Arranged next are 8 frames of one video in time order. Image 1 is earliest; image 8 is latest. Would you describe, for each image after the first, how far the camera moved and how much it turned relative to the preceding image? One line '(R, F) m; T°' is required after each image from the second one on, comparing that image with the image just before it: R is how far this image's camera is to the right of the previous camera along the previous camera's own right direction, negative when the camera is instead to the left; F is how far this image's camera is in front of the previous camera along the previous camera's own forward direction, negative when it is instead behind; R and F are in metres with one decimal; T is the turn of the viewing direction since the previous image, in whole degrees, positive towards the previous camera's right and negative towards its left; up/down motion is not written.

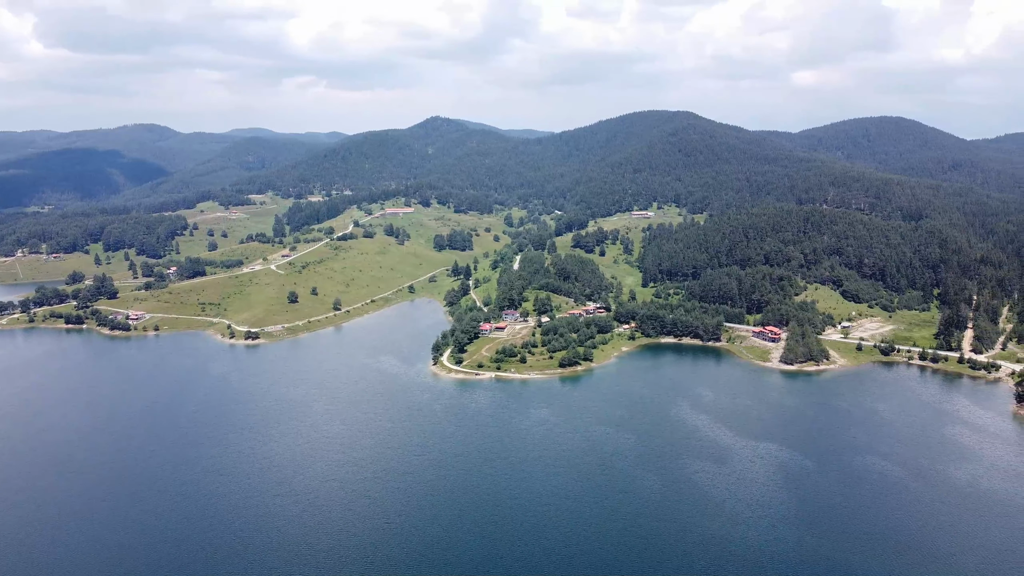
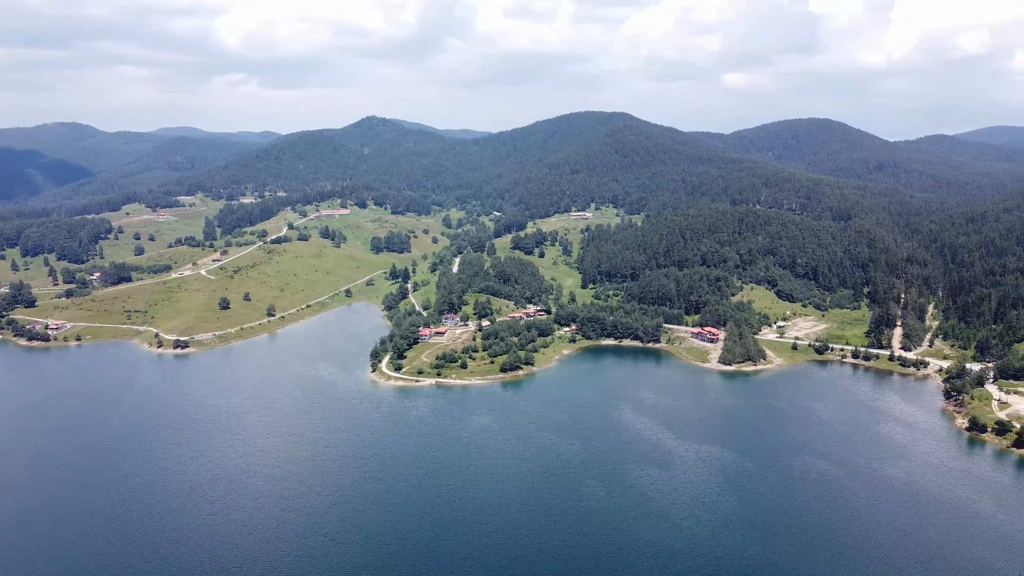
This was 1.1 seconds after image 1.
(-0.1, +1.8) m; +4°
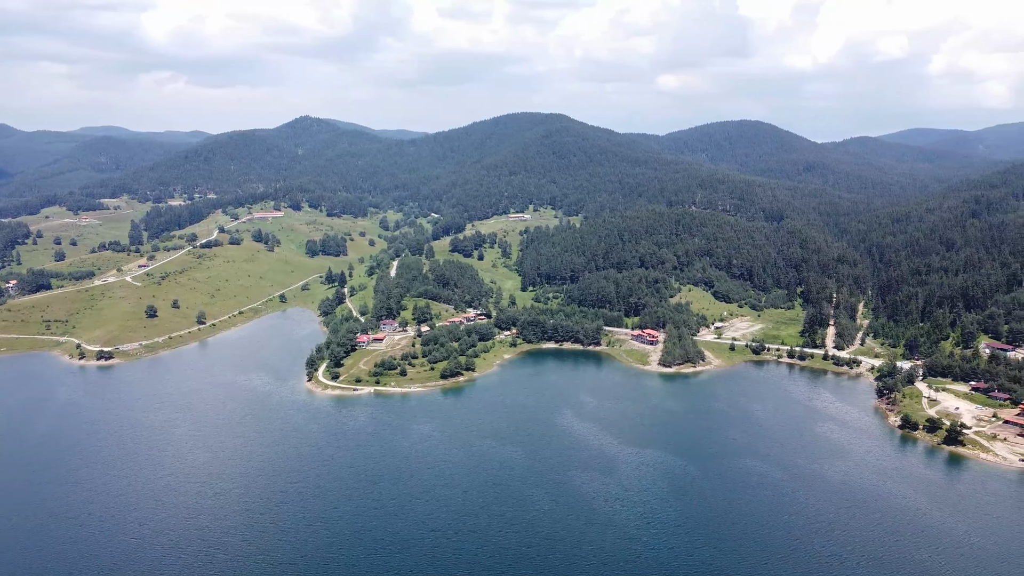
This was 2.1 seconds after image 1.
(-0.2, +1.8) m; +4°
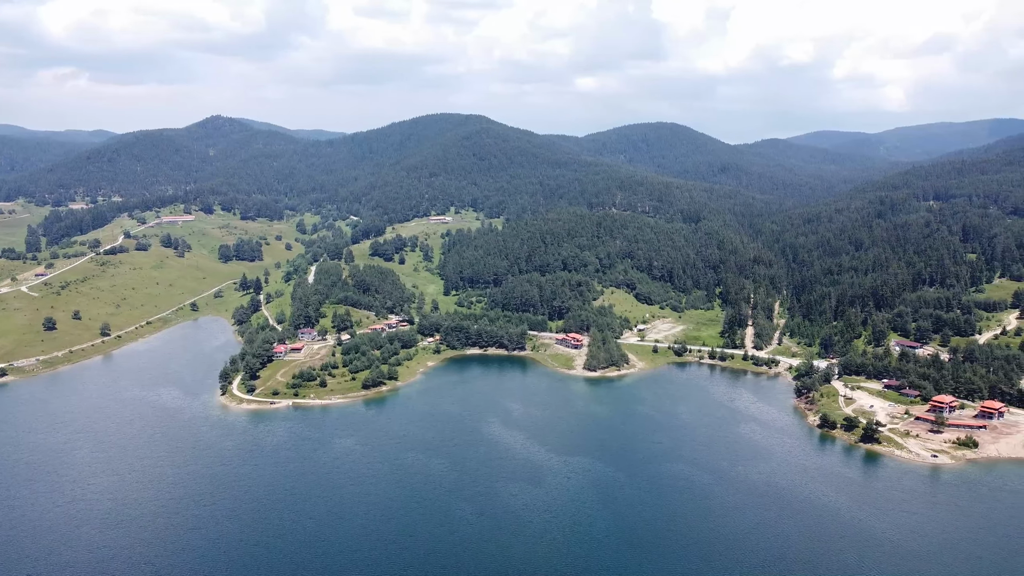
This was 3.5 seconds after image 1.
(-0.3, +2.2) m; +5°
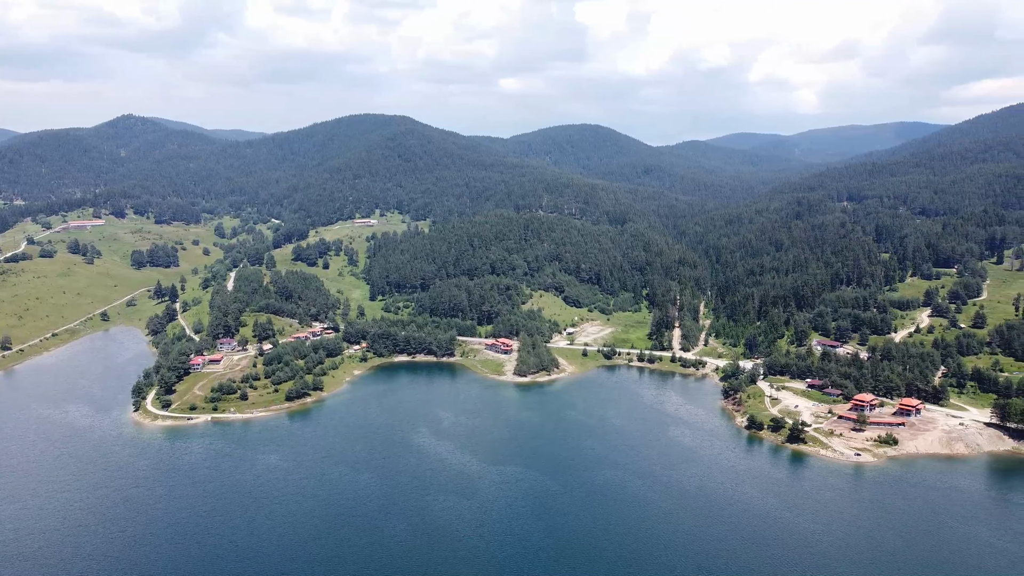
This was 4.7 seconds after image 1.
(-0.2, +2.0) m; +5°
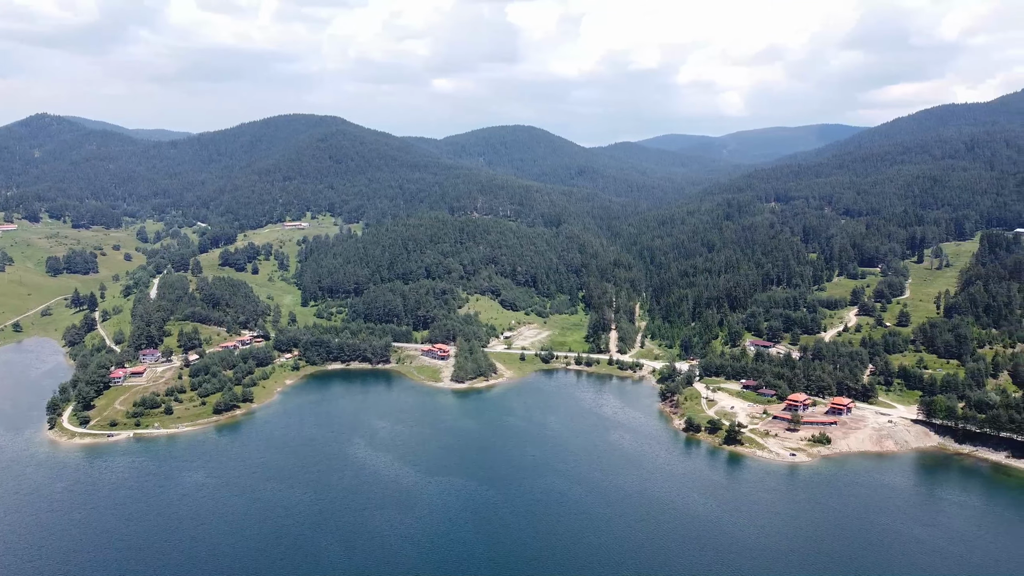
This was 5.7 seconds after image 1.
(-0.2, +1.8) m; +5°
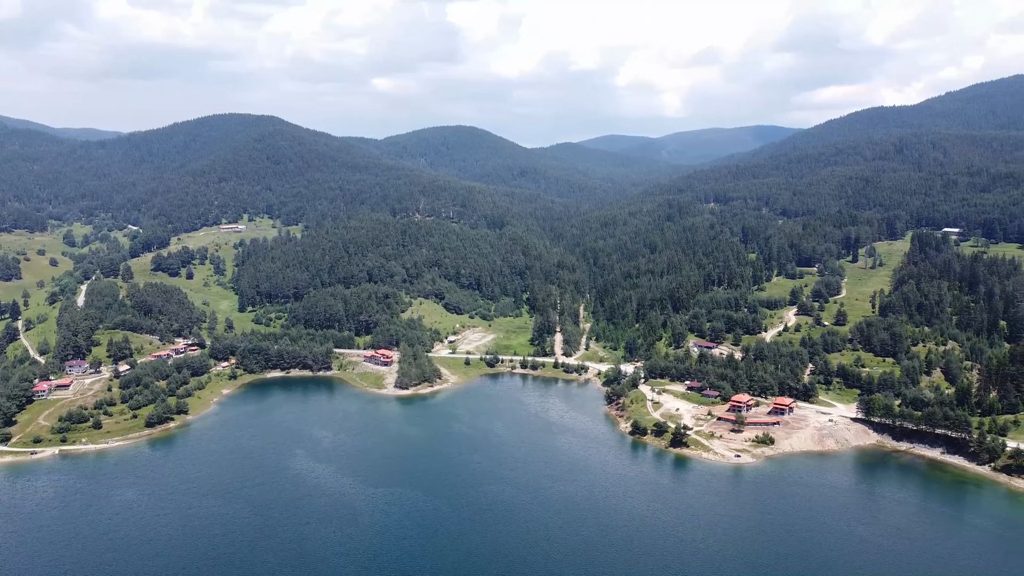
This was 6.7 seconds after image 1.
(-0.2, +1.6) m; +4°
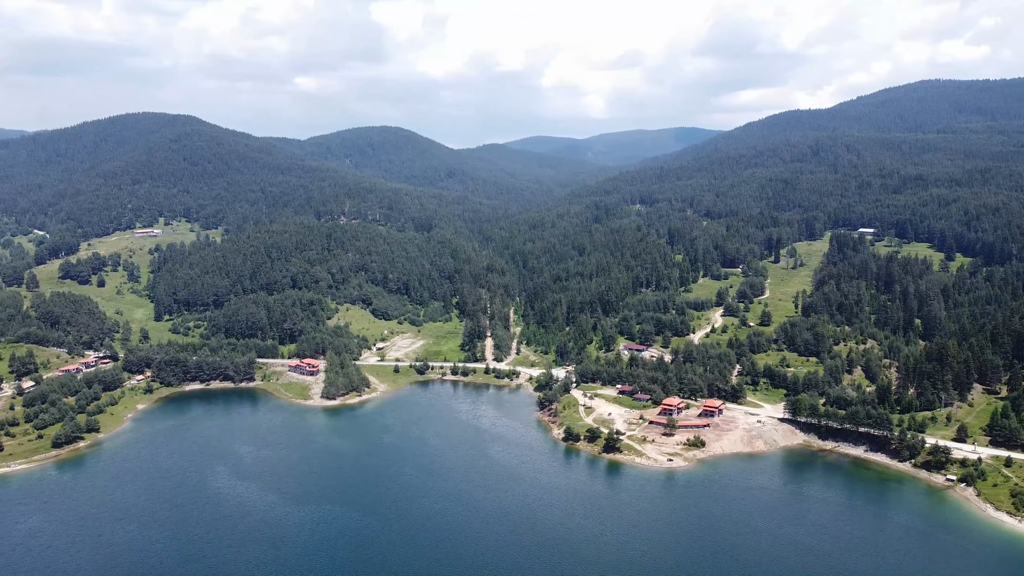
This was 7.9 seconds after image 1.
(-0.2, +2.0) m; +5°
